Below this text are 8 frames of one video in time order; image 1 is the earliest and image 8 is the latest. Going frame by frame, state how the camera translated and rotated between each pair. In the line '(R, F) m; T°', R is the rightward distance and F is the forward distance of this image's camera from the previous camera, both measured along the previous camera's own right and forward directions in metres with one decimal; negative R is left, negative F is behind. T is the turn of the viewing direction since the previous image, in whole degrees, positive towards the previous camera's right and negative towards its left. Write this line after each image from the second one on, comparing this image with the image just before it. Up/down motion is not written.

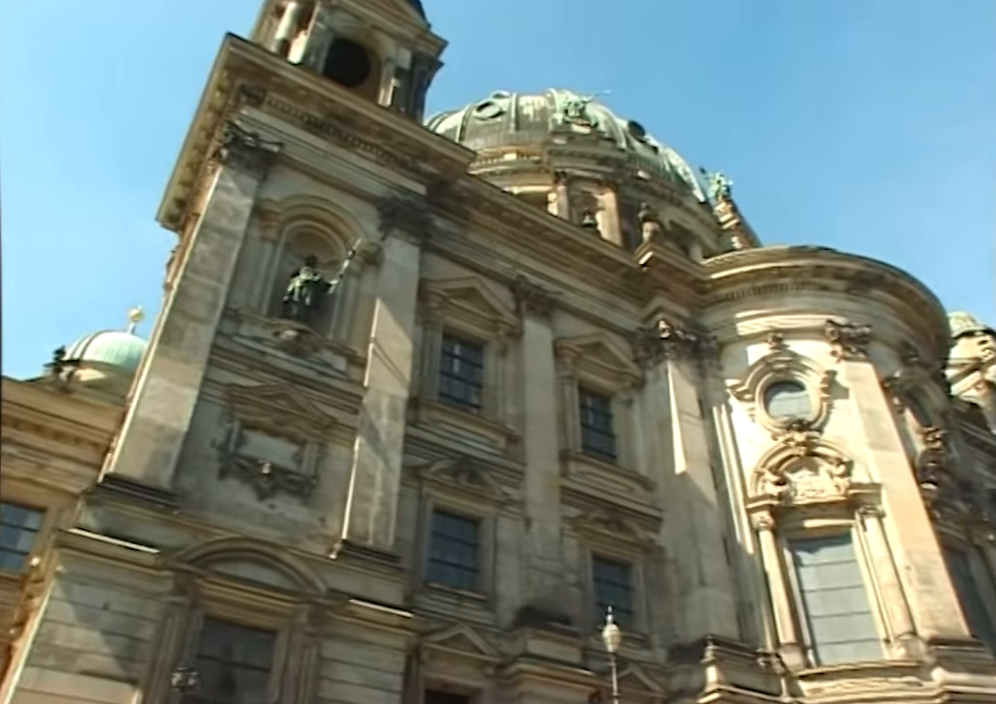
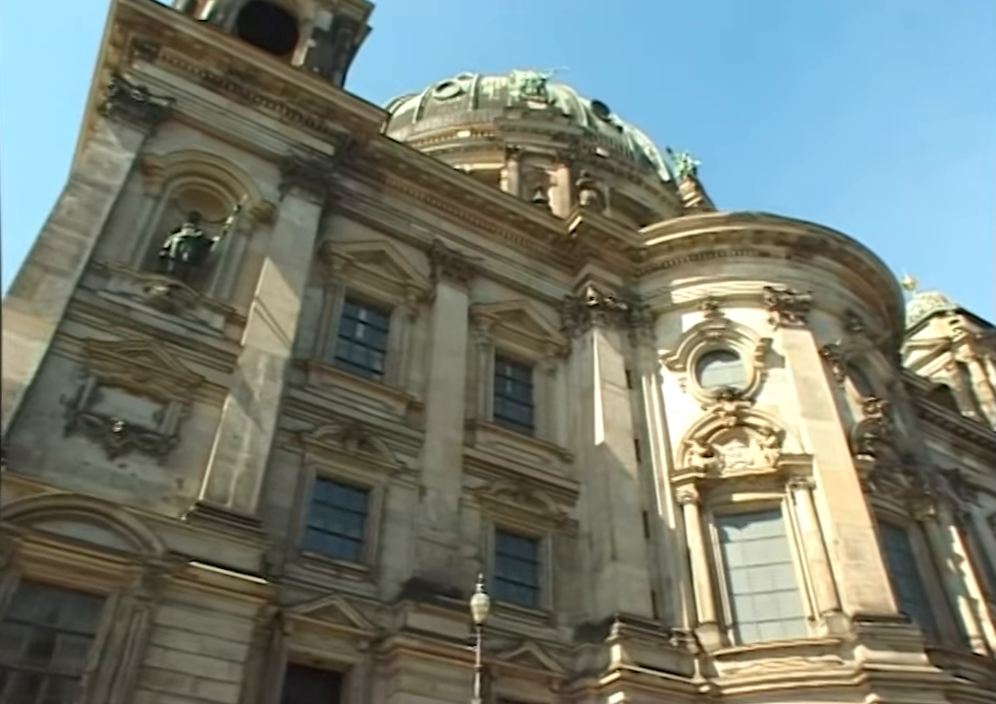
(+2.7, +1.1) m; -1°
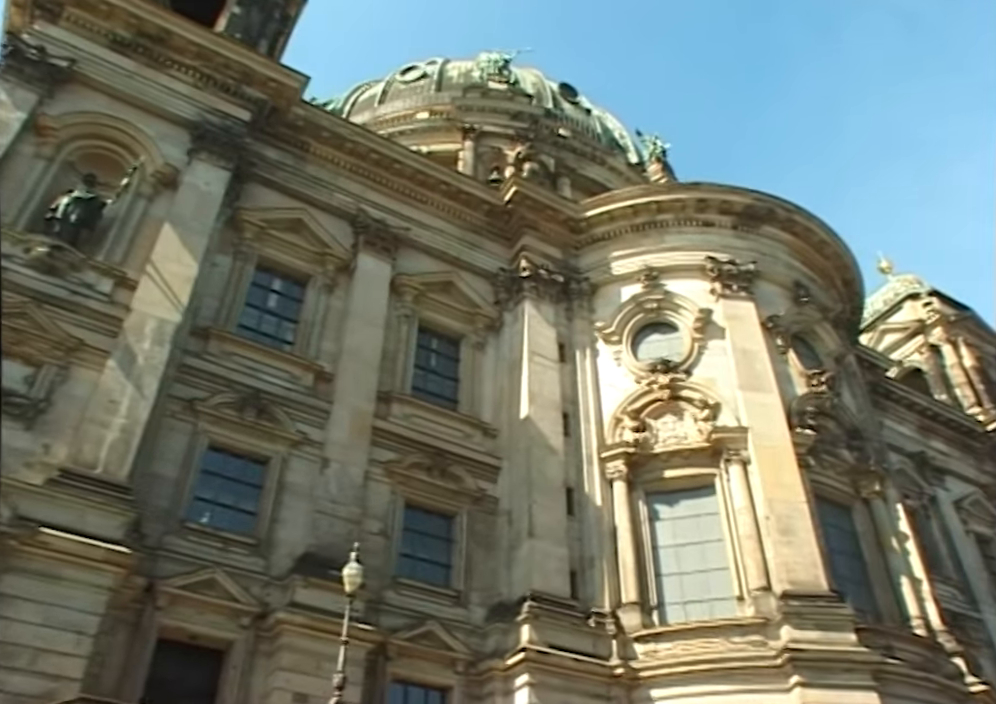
(+2.2, +0.9) m; -1°
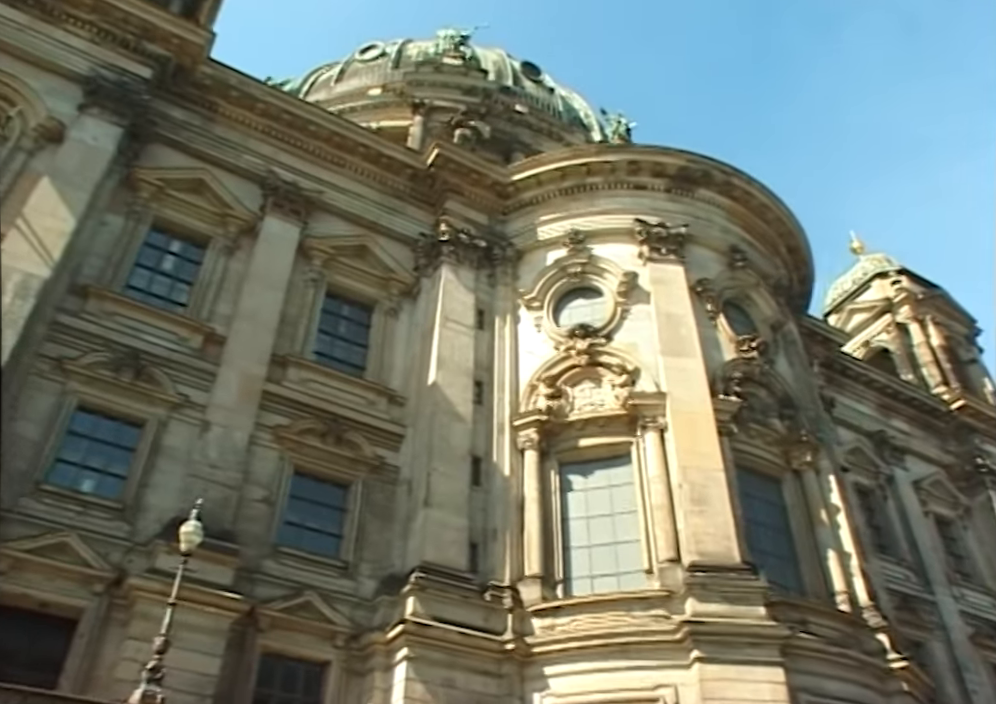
(+2.4, +1.0) m; -1°
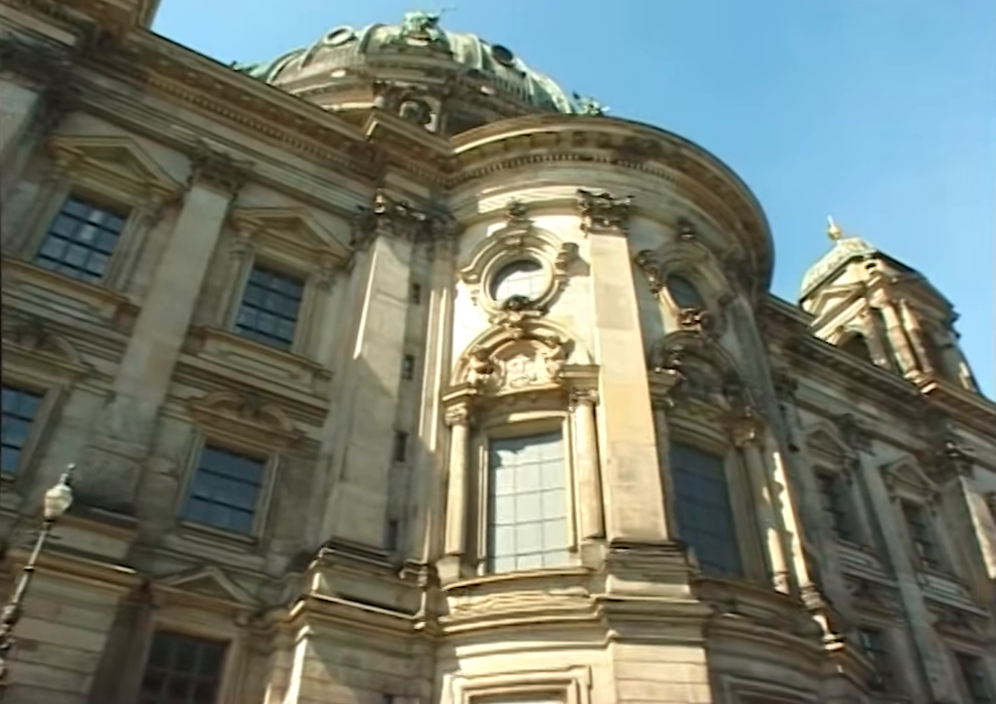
(+1.8, +0.7) m; -1°
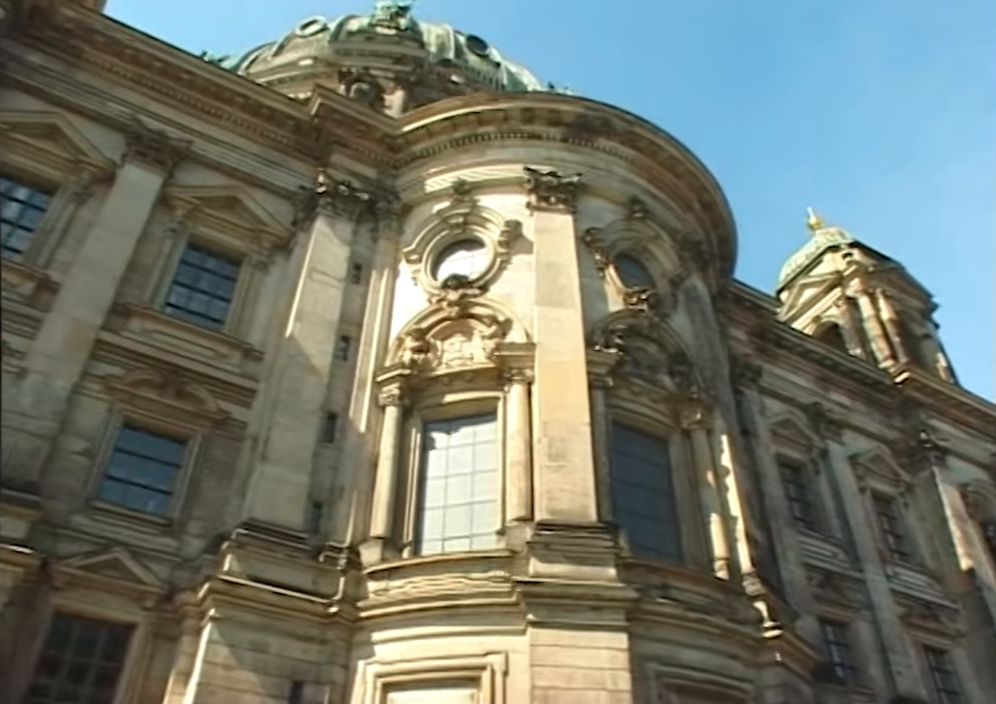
(+1.5, +0.6) m; -1°
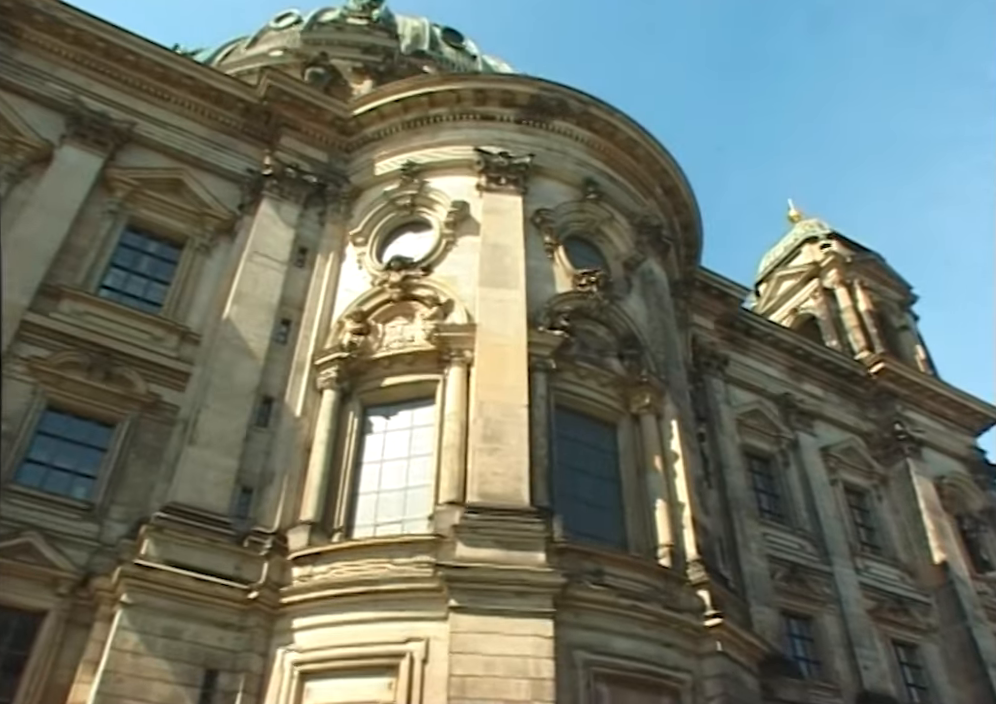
(+1.3, +0.5) m; -1°
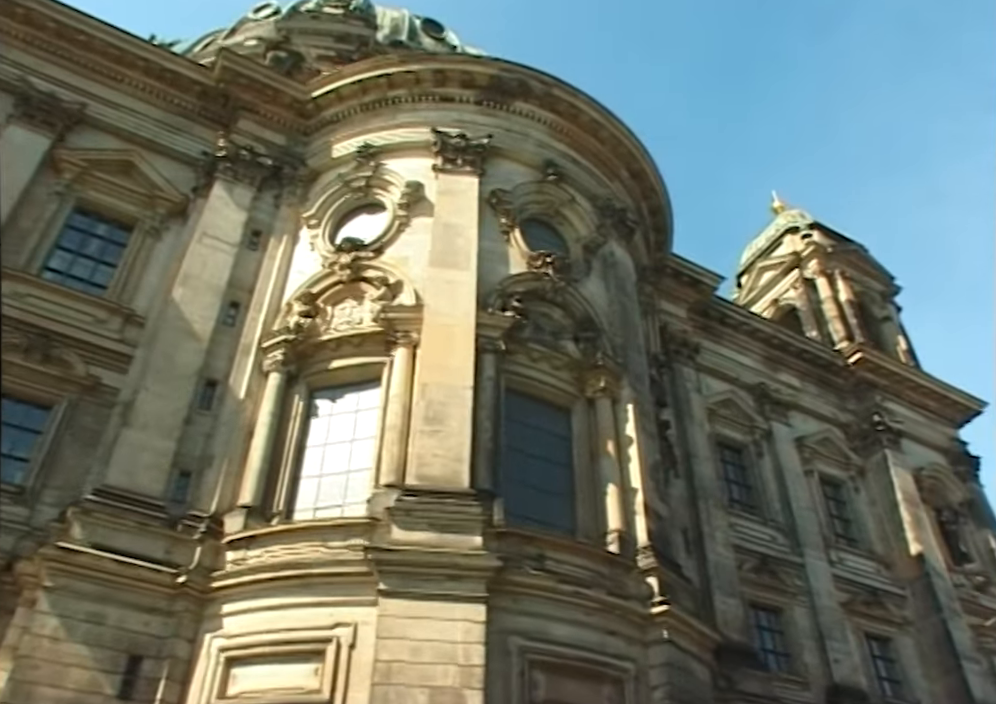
(+1.1, +0.4) m; 0°
